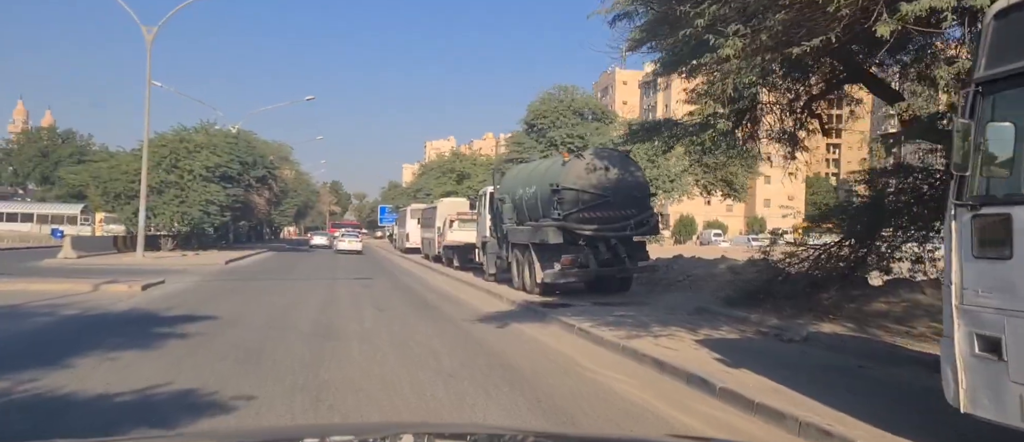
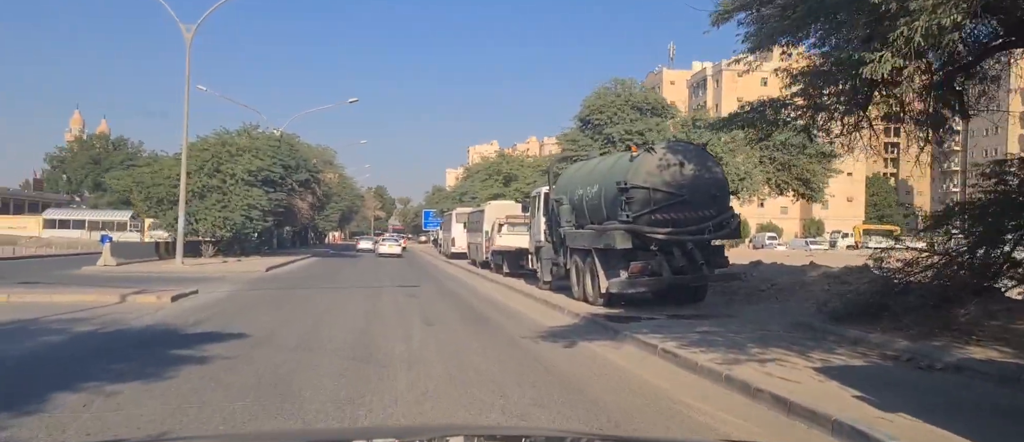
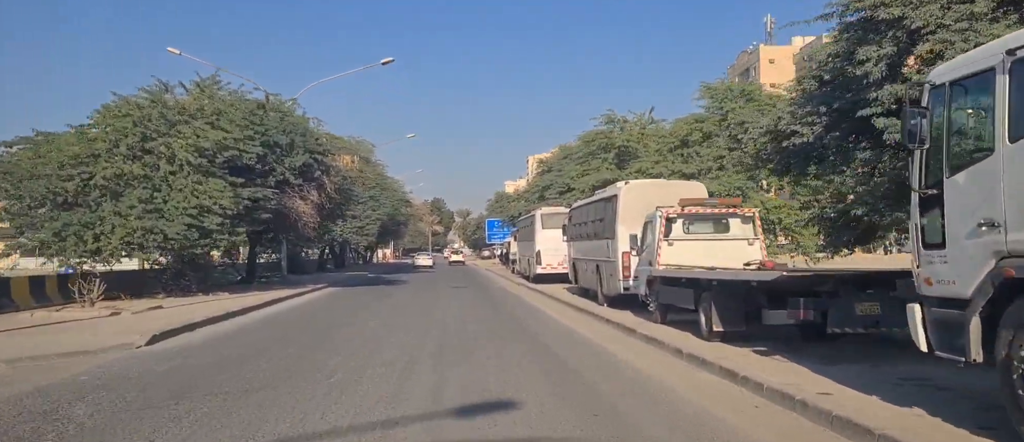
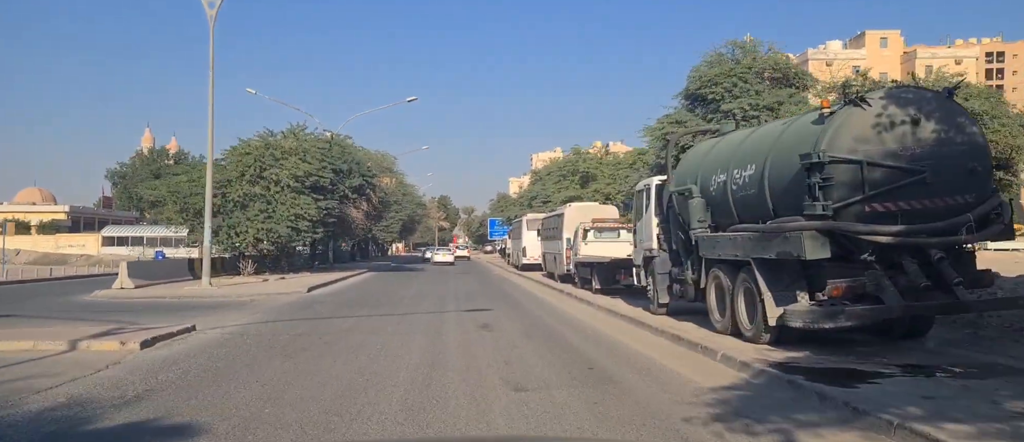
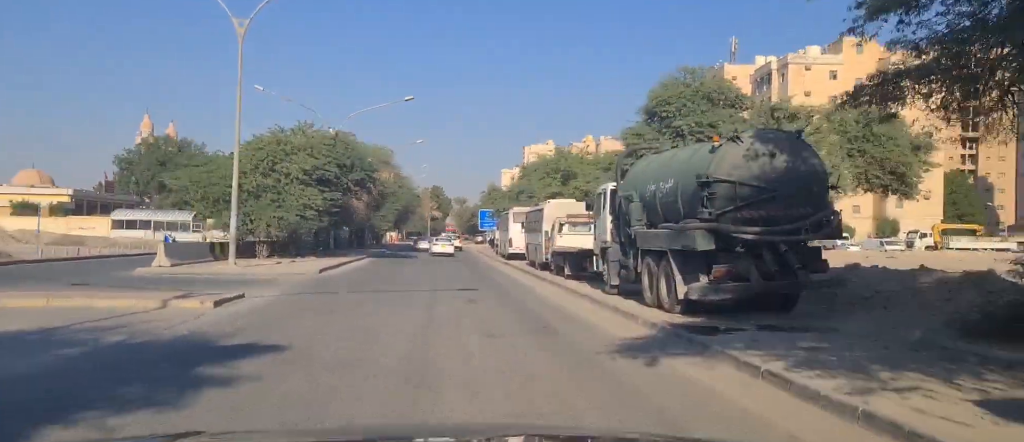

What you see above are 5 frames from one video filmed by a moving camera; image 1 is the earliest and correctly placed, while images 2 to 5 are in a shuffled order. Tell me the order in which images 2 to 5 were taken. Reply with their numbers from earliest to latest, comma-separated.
2, 5, 4, 3
